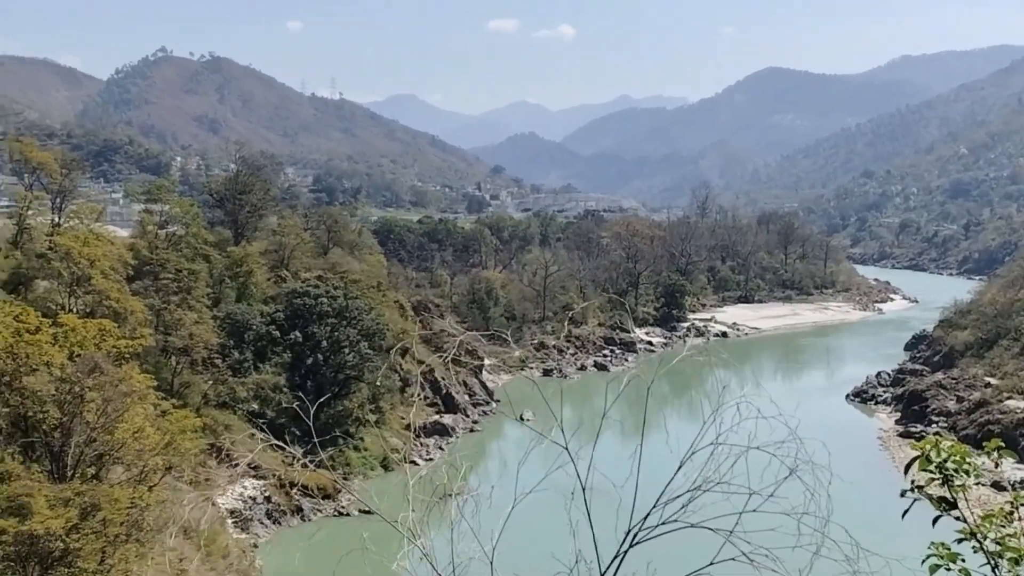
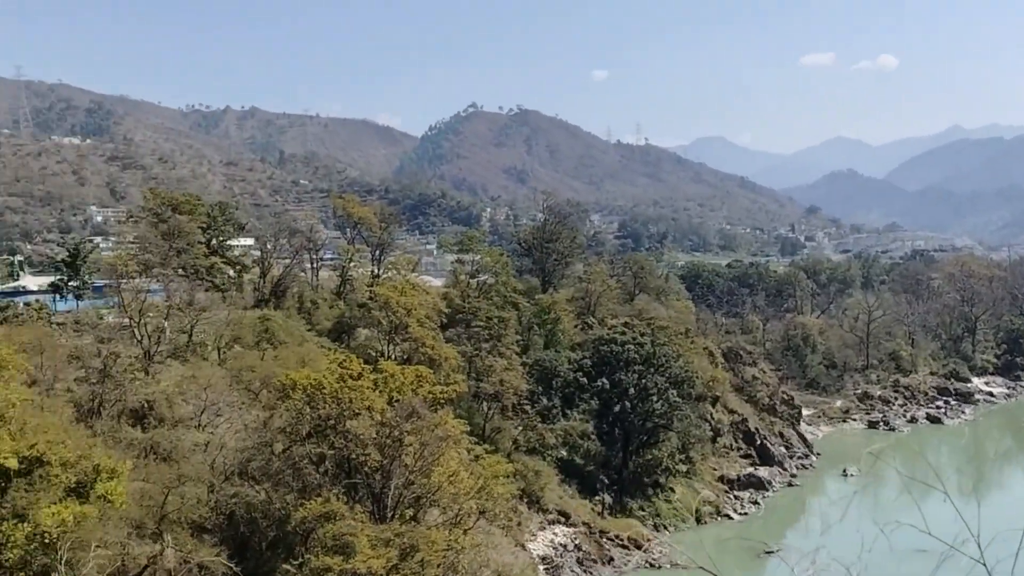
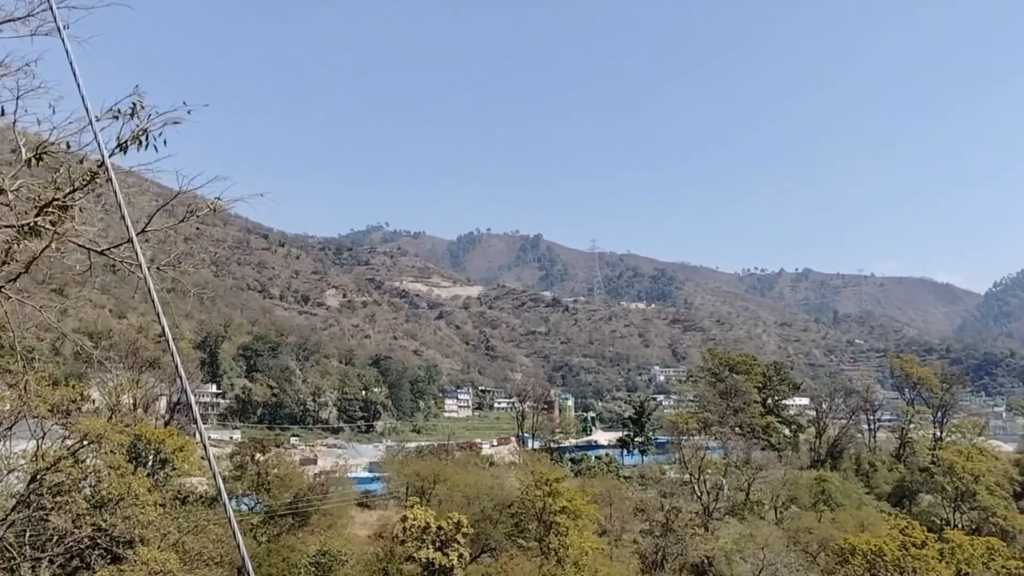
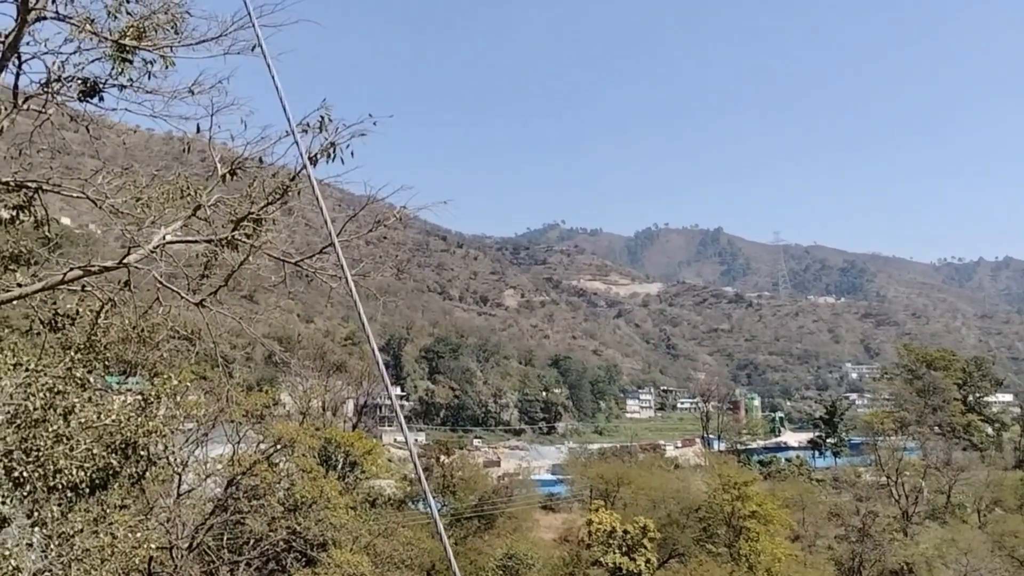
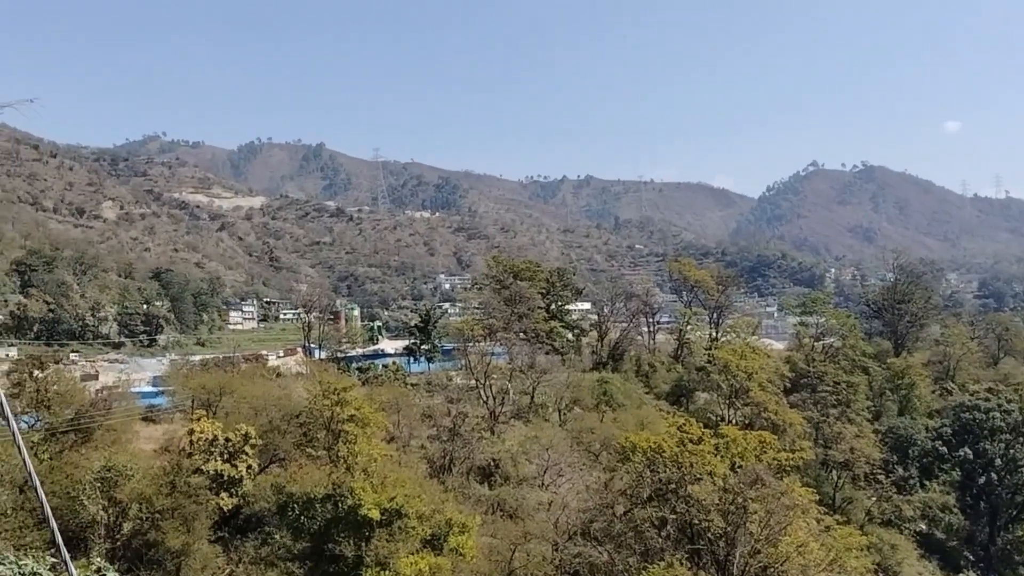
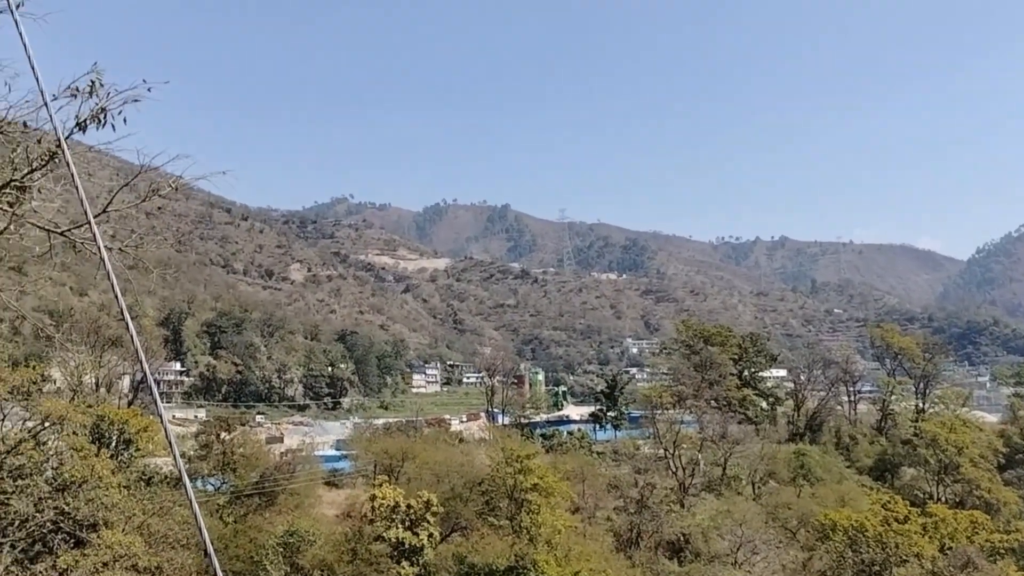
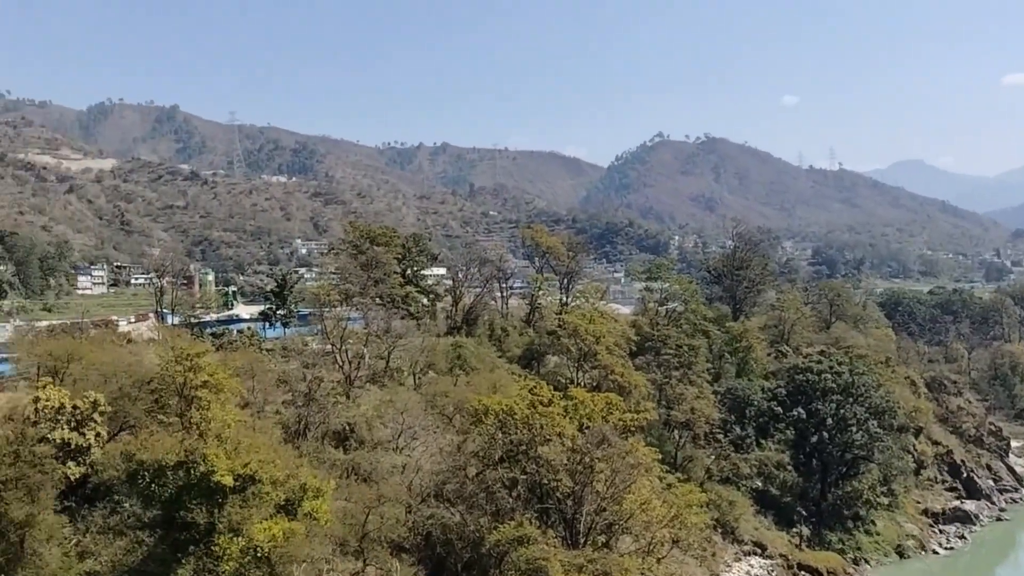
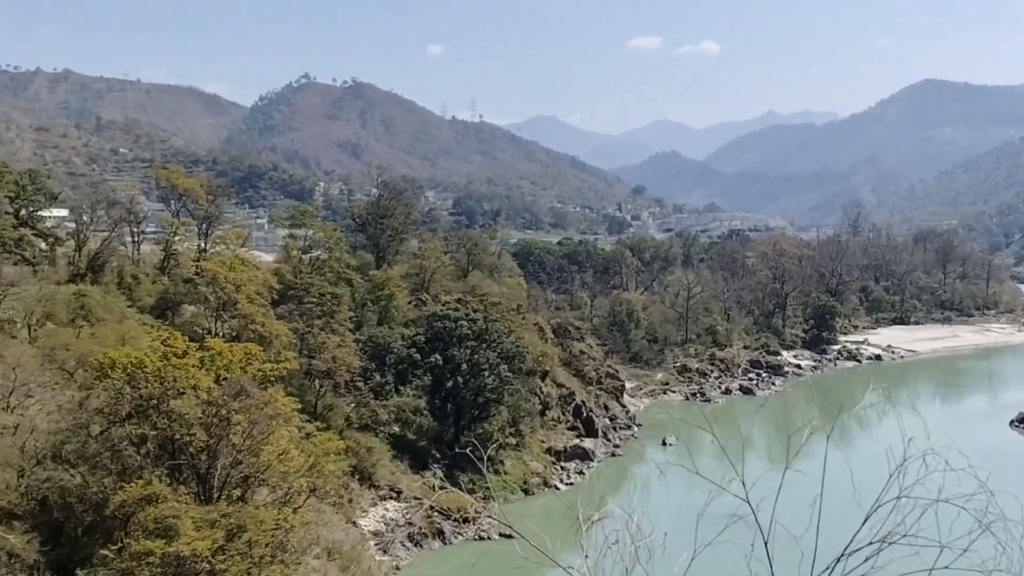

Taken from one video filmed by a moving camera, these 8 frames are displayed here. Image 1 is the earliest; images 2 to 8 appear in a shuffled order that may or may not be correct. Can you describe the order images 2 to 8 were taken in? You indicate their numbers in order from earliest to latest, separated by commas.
8, 2, 7, 5, 6, 4, 3
